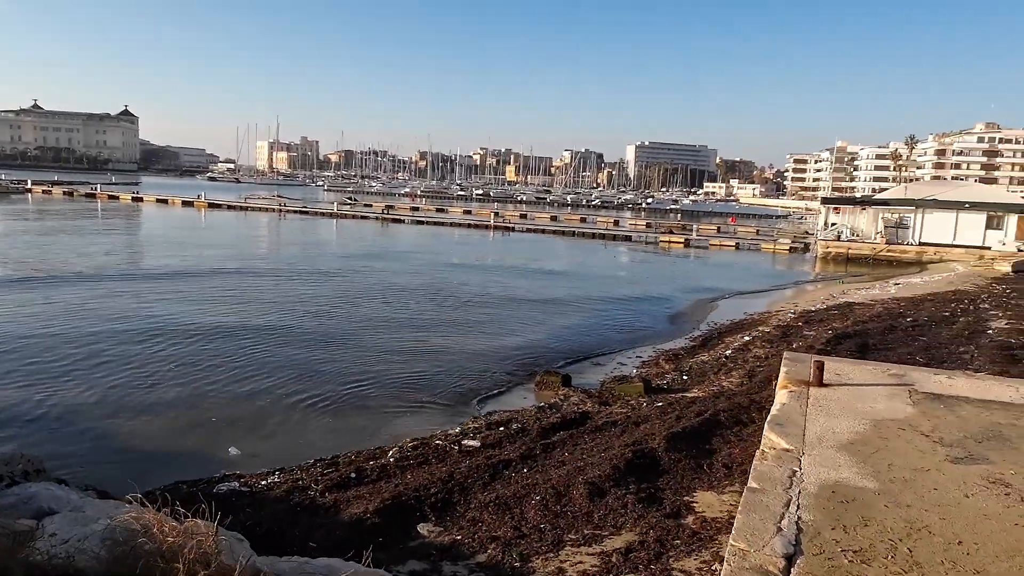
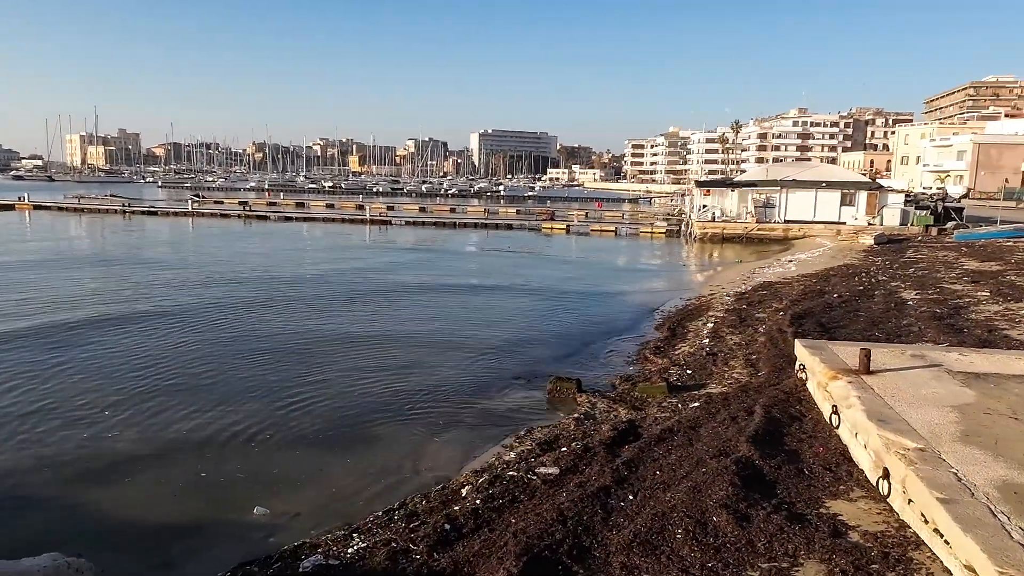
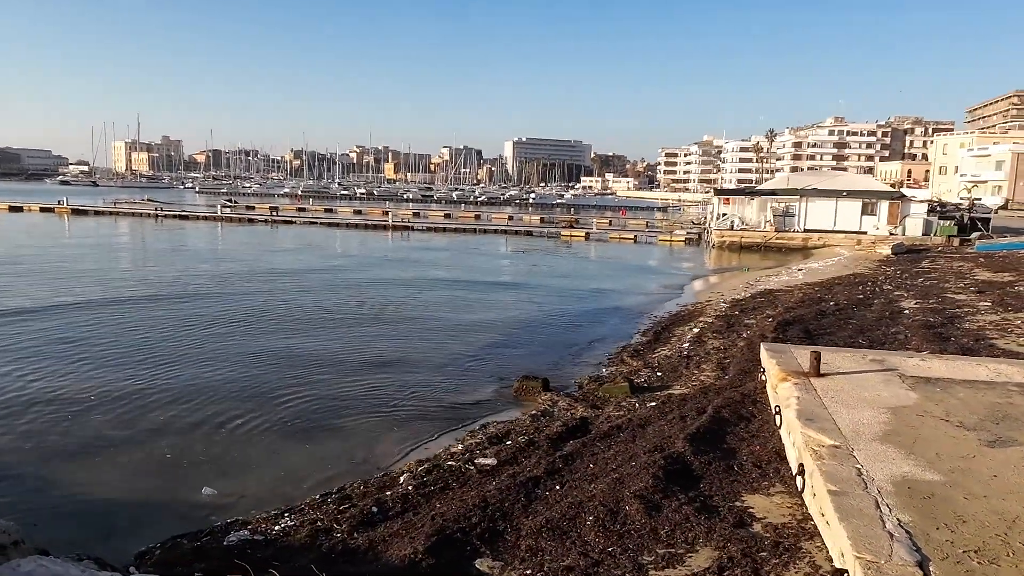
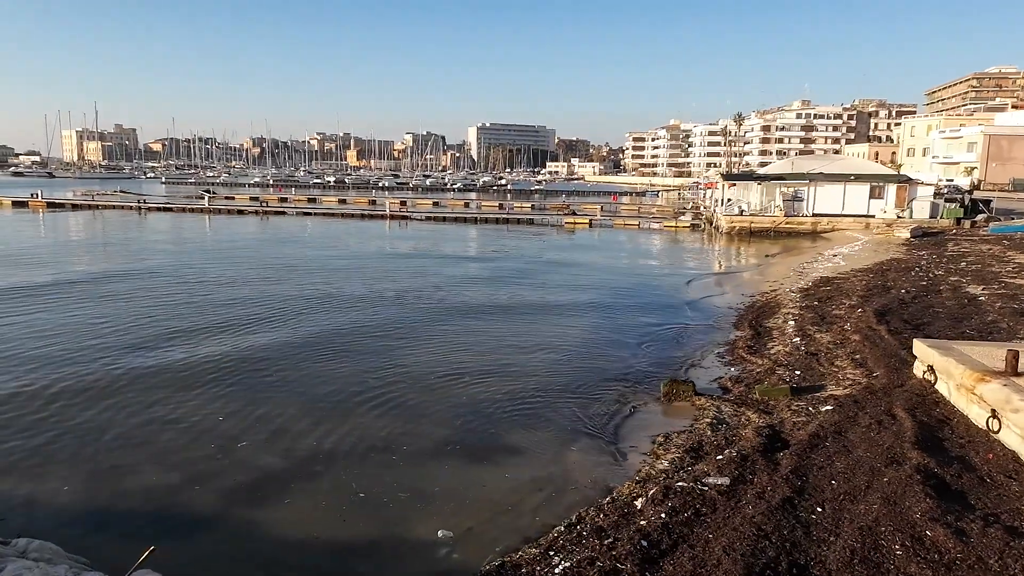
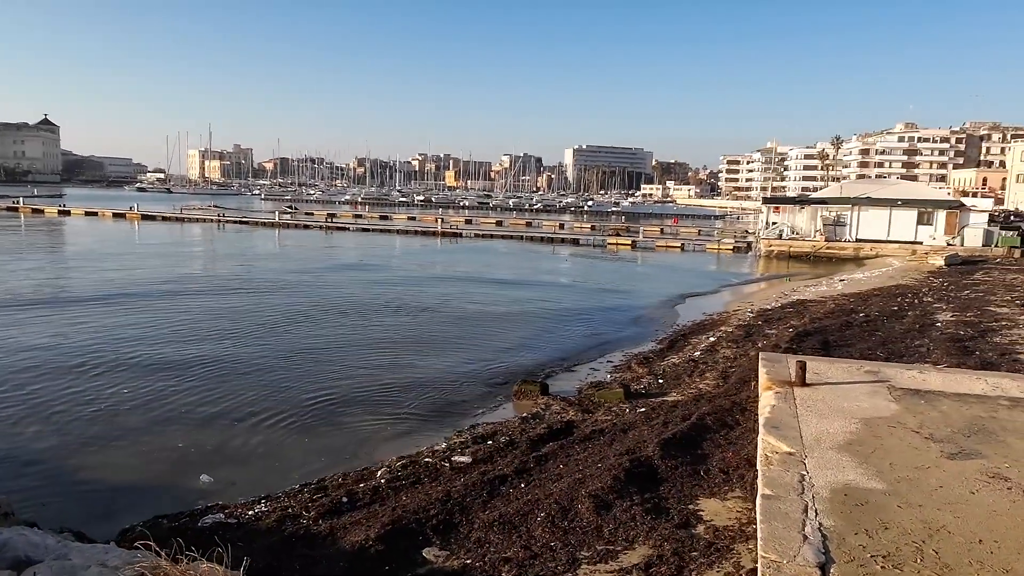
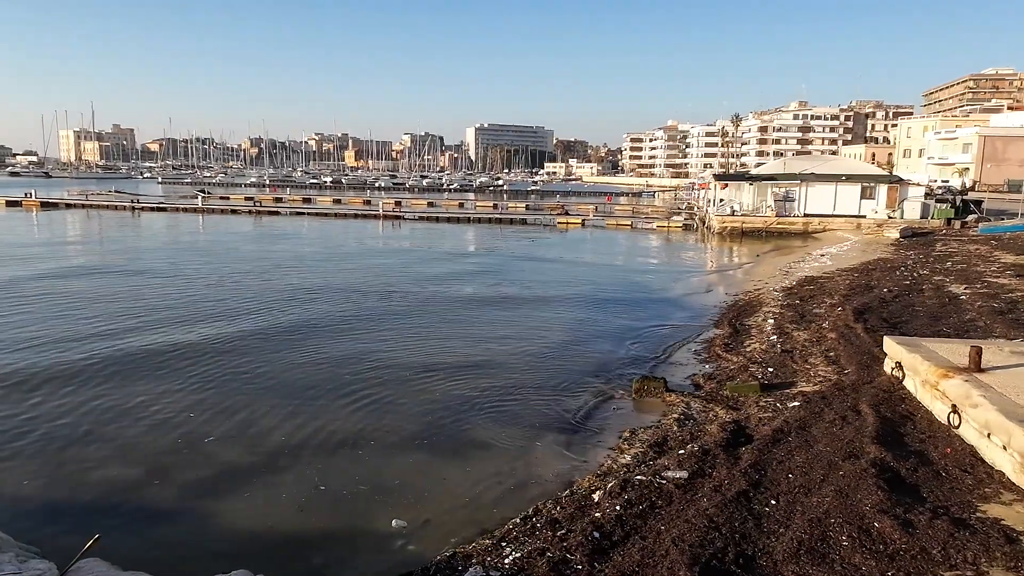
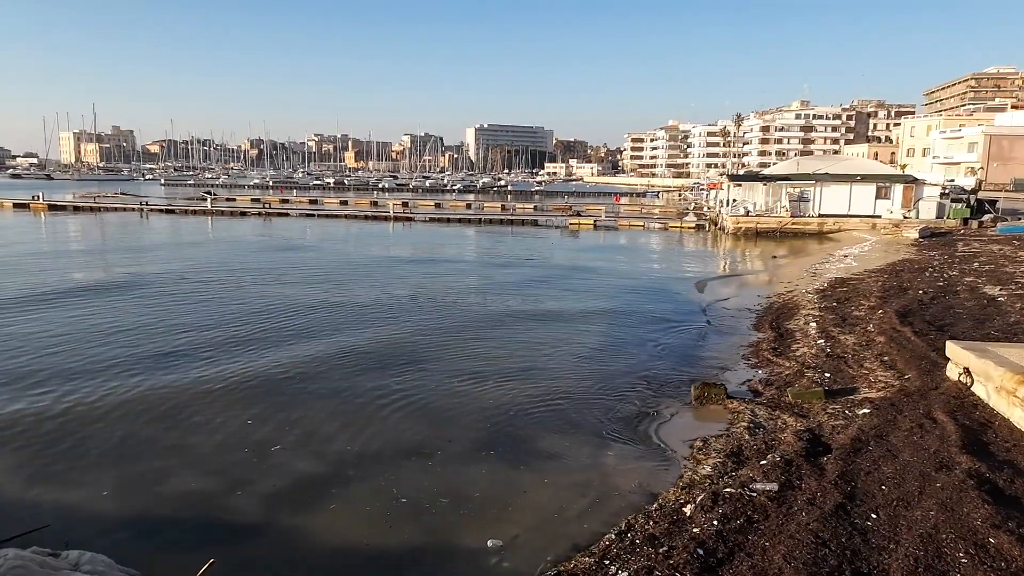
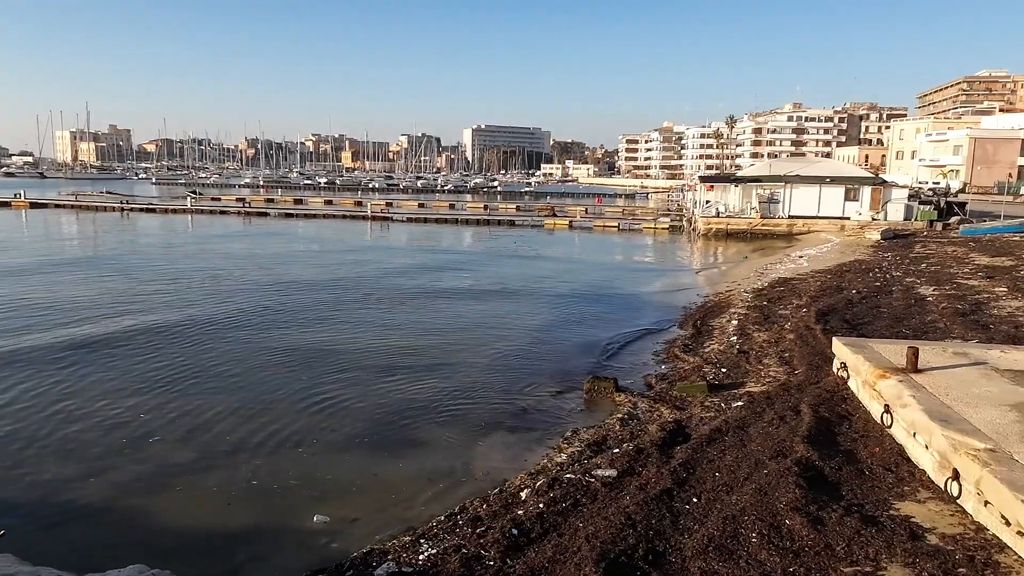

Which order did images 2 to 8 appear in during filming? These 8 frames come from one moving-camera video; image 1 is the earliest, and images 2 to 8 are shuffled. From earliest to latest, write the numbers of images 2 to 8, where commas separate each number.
5, 3, 2, 8, 6, 4, 7
